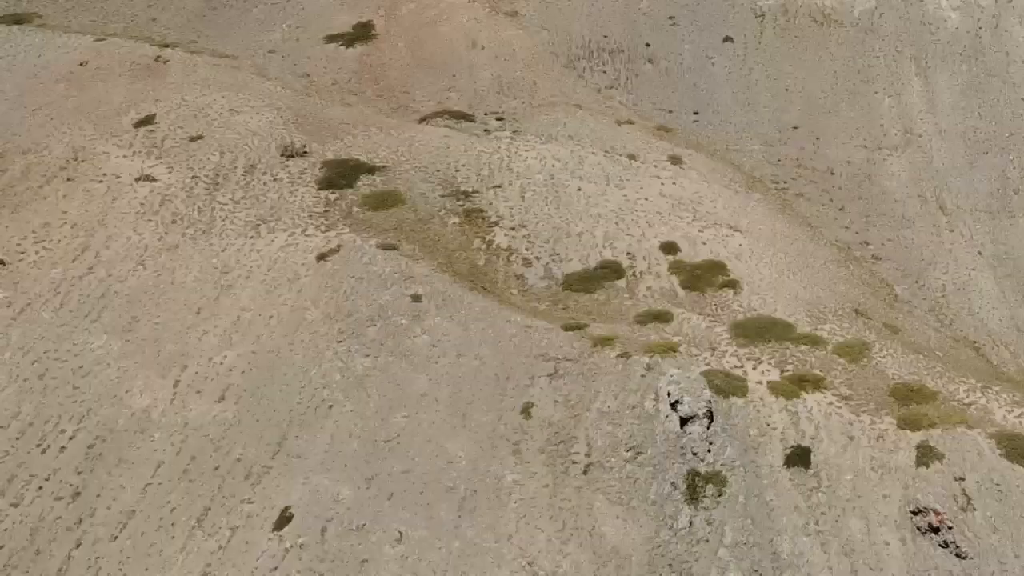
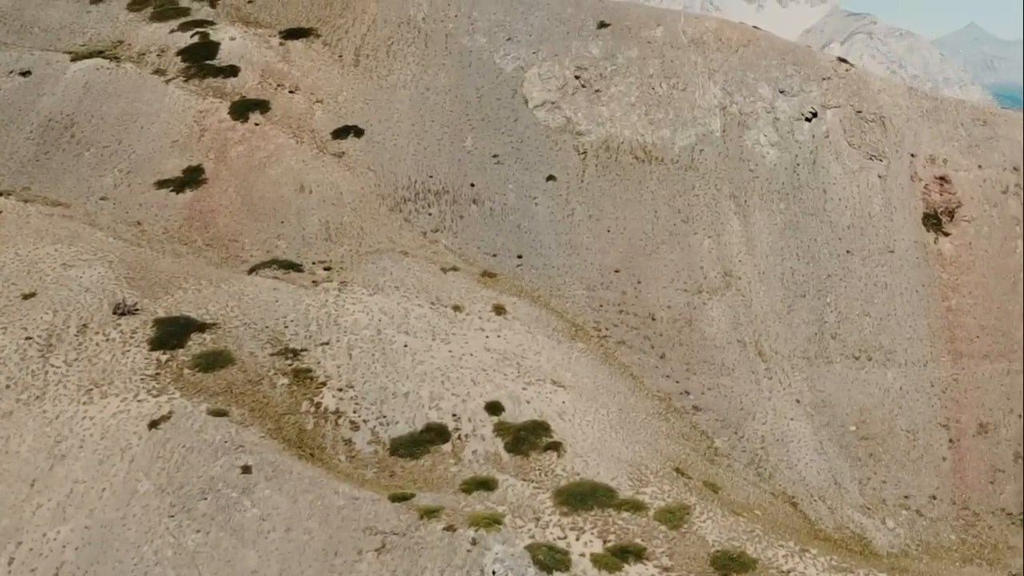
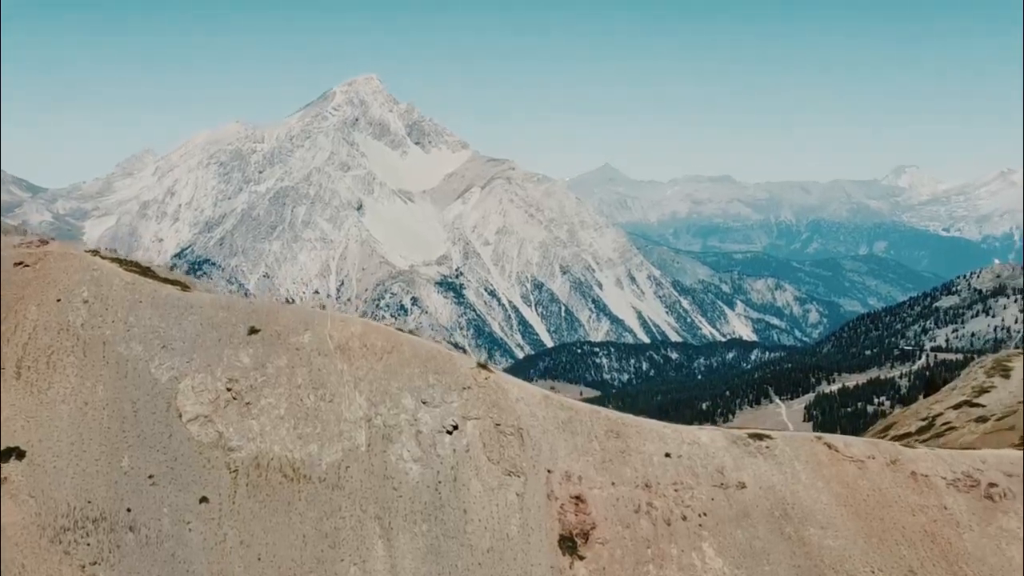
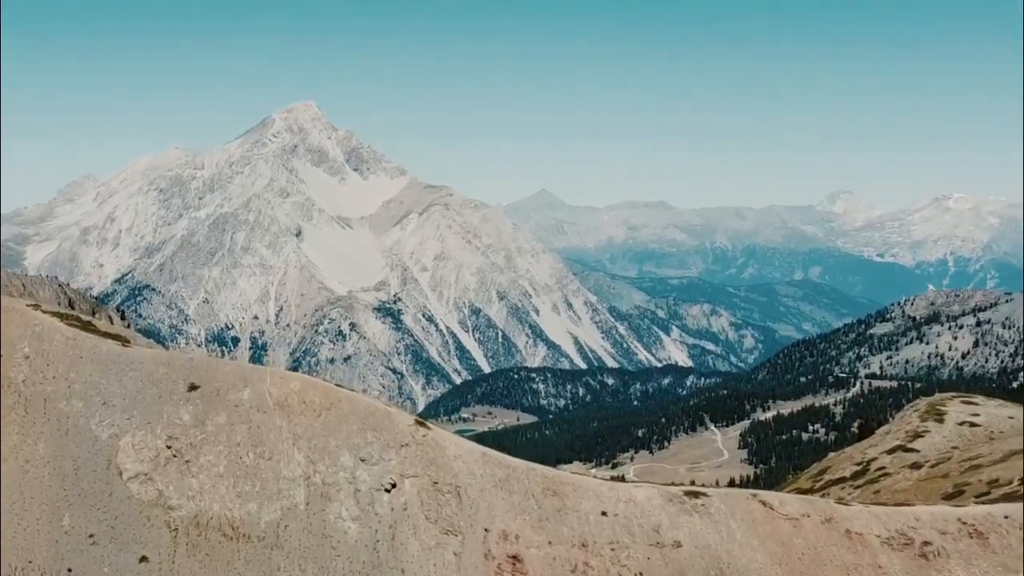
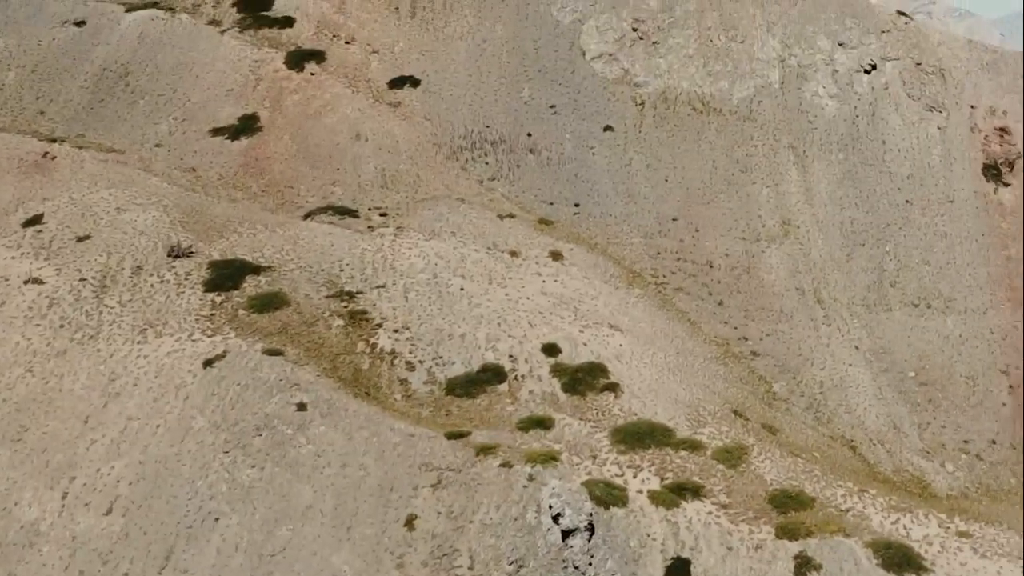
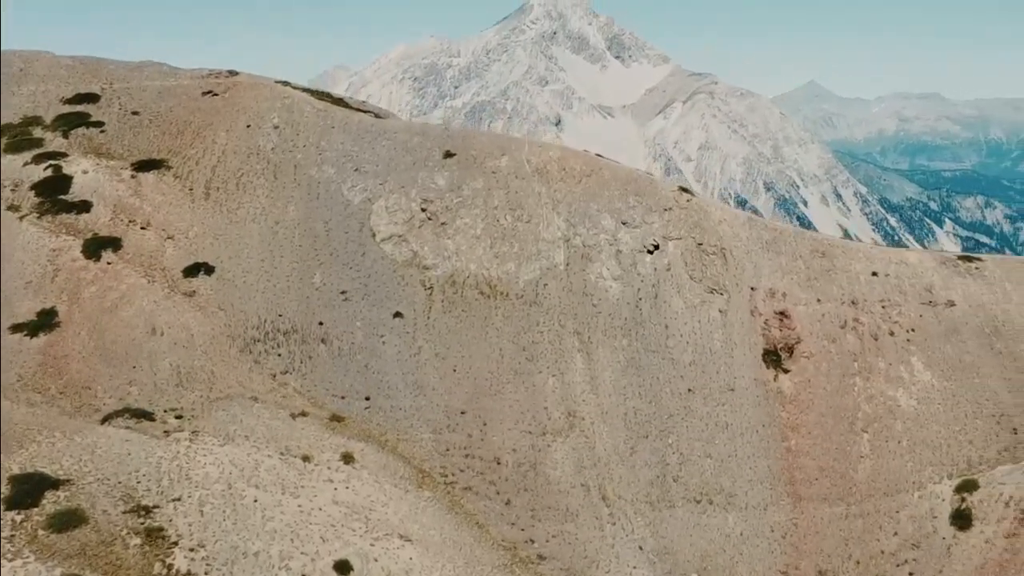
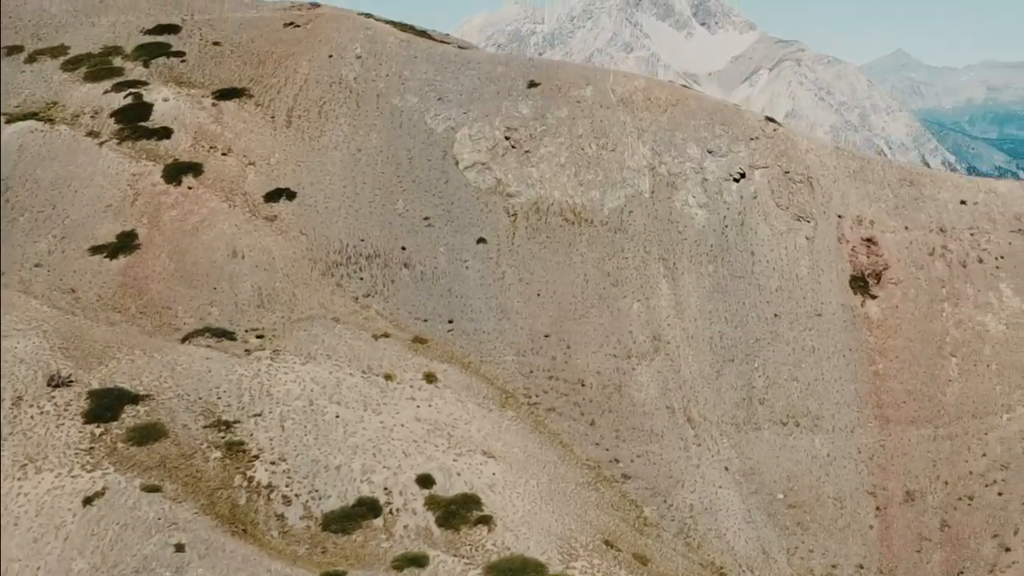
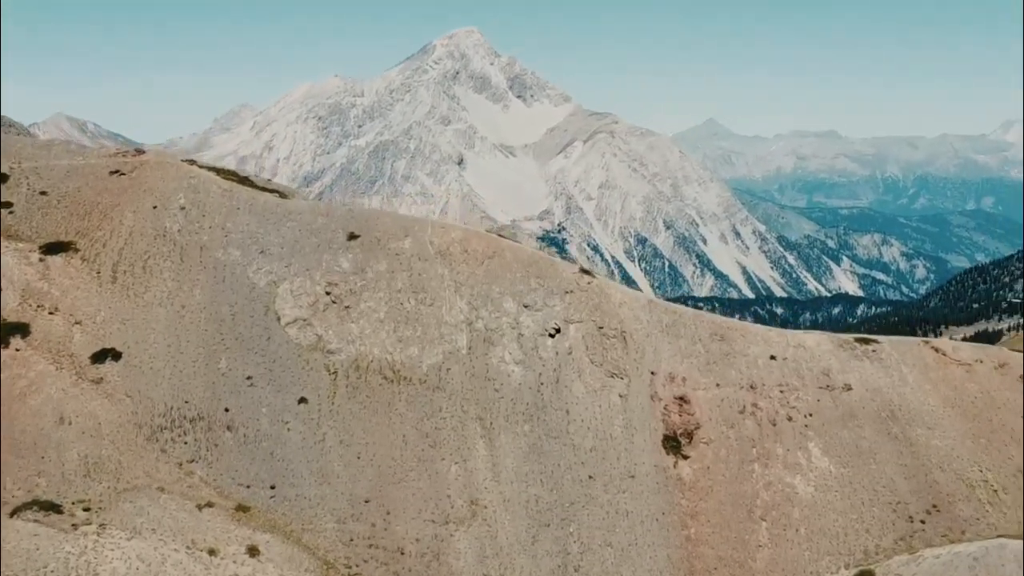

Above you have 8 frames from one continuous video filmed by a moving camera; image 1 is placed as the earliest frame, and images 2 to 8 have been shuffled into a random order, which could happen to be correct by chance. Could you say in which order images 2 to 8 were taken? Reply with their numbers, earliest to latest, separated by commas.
5, 2, 7, 6, 8, 3, 4
